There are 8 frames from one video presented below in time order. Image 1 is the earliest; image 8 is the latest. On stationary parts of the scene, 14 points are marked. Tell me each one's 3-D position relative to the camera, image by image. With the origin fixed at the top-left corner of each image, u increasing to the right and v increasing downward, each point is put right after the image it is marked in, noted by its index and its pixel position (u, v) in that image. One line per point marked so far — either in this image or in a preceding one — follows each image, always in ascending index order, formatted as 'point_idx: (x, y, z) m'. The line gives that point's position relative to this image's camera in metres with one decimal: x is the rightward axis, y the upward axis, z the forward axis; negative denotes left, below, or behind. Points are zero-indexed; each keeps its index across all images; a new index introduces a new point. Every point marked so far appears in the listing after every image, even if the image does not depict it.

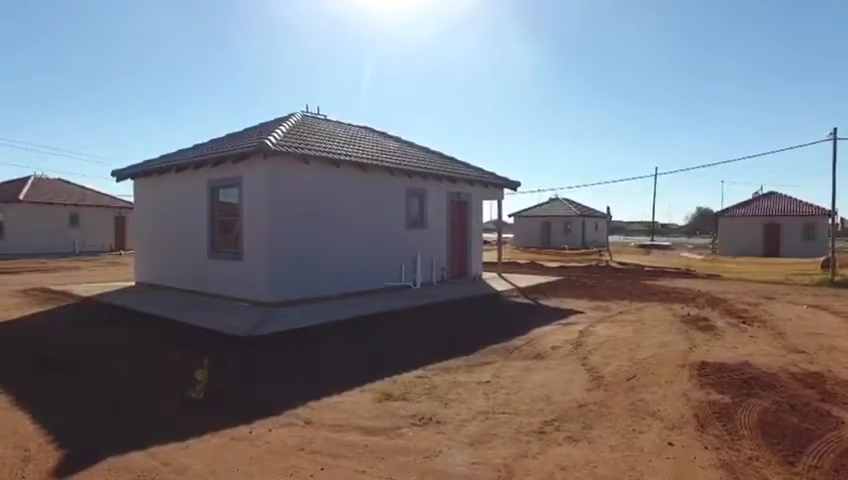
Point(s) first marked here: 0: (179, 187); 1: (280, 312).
0: (-5.6, +1.2, +13.9) m
1: (-2.6, -1.3, +11.1) m
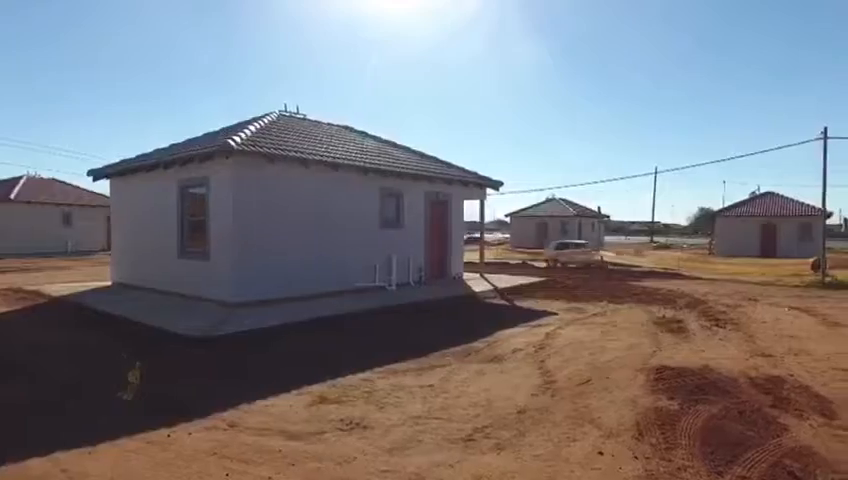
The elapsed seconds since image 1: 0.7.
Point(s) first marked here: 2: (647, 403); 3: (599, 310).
0: (-6.1, +1.2, +13.7) m
1: (-3.2, -1.3, +10.9) m
2: (+2.3, -1.7, +6.3) m
3: (+3.4, -1.4, +12.1) m
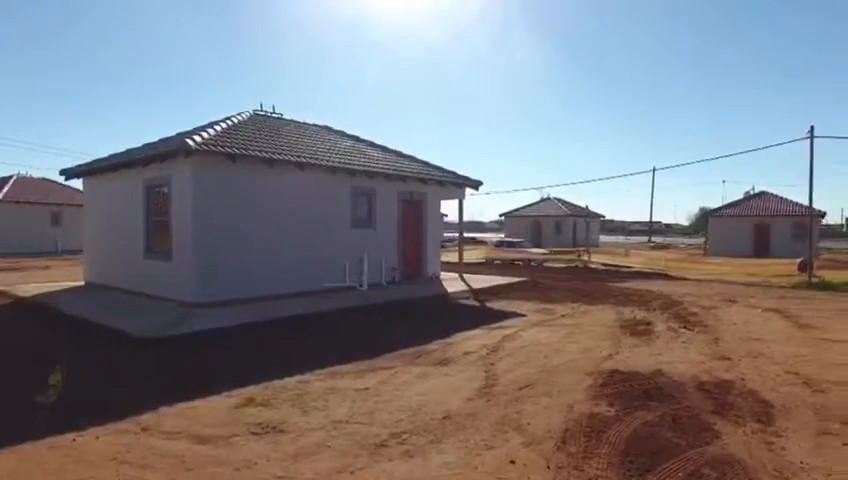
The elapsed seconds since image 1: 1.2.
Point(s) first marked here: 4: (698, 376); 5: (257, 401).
0: (-6.8, +1.2, +13.6) m
1: (-3.9, -1.3, +10.7) m
2: (+1.6, -1.6, +6.0) m
3: (+2.8, -1.4, +11.8) m
4: (+3.2, -1.6, +7.1) m
5: (-1.7, -1.6, +6.2) m
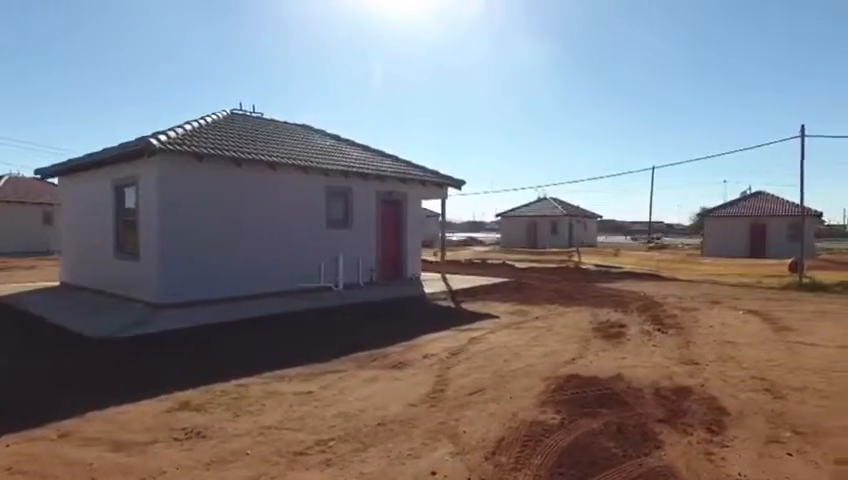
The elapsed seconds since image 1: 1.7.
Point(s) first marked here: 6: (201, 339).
0: (-7.3, +1.2, +13.4) m
1: (-4.4, -1.2, +10.5) m
2: (+1.0, -1.6, +5.7) m
3: (+2.2, -1.4, +11.5) m
4: (+2.6, -1.6, +6.8) m
5: (-2.3, -1.6, +6.0) m
6: (-3.4, -1.5, +9.4) m
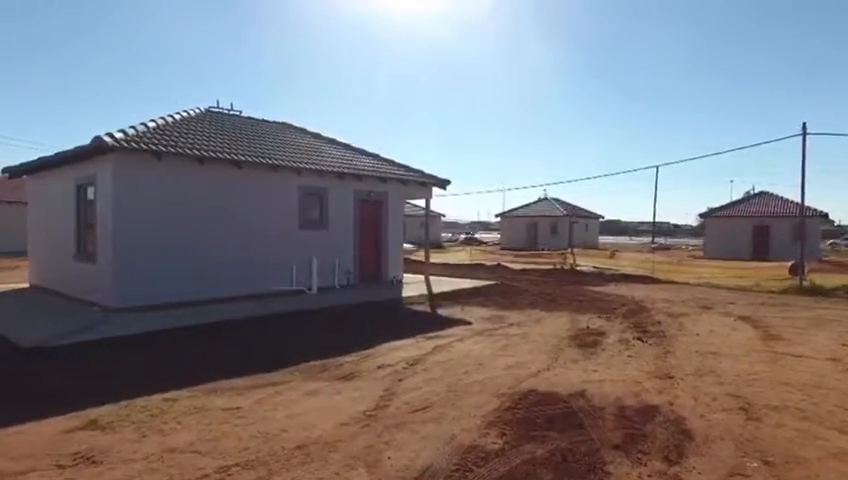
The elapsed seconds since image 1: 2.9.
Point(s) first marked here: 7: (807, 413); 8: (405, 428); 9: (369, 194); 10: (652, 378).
0: (-7.8, +1.2, +12.9) m
1: (-5.0, -1.3, +10.0) m
2: (+0.4, -1.7, +5.1) m
3: (+1.7, -1.4, +10.9) m
4: (+2.0, -1.6, +6.2) m
5: (-2.9, -1.6, +5.4) m
6: (-3.9, -1.5, +8.8) m
7: (+3.4, -1.5, +5.5) m
8: (-0.2, -1.7, +5.4) m
9: (-1.3, +1.1, +14.4) m
10: (+2.6, -1.6, +6.9) m
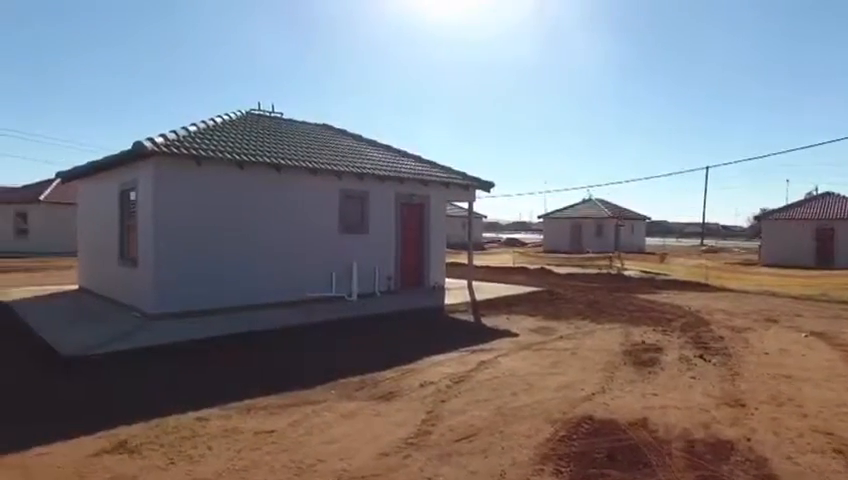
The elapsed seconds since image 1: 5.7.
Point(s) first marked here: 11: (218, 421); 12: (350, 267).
0: (-6.9, +1.1, +12.9) m
1: (-4.3, -1.3, +9.8) m
2: (+0.7, -1.8, +4.6) m
3: (+2.5, -1.5, +10.3) m
4: (+2.4, -1.7, +5.6) m
5: (-2.5, -1.7, +5.1) m
6: (-3.3, -1.6, +8.6) m
7: (+3.8, -1.7, +4.8) m
8: (+0.2, -1.8, +4.9) m
9: (-0.3, +1.0, +14.0) m
10: (+3.0, -1.7, +6.2) m
11: (-2.0, -1.7, +5.8) m
12: (-1.6, -0.6, +12.8) m
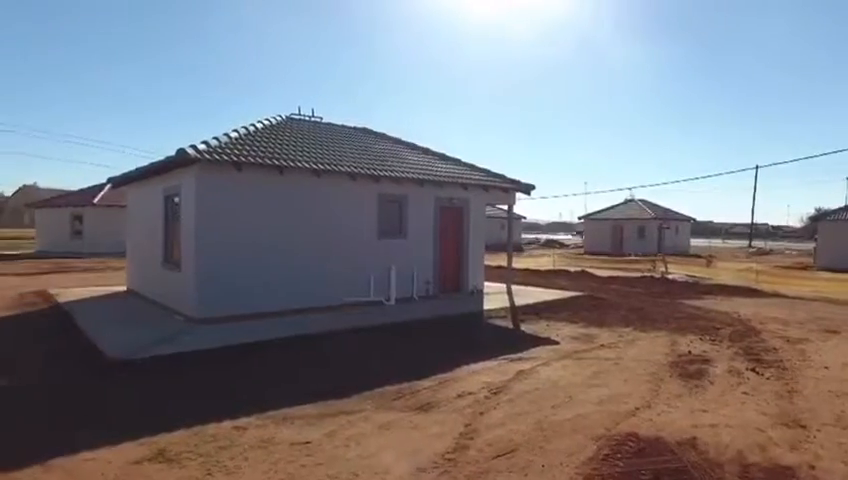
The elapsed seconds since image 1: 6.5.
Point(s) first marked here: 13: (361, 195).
0: (-6.0, +1.0, +13.2) m
1: (-3.7, -1.4, +10.0) m
2: (+1.0, -1.9, +4.5) m
3: (+3.1, -1.6, +10.0) m
4: (+2.8, -1.8, +5.3) m
5: (-2.2, -1.8, +5.2) m
6: (-2.8, -1.7, +8.7) m
7: (+4.1, -1.8, +4.4) m
8: (+0.5, -1.9, +4.8) m
9: (+0.6, +0.9, +13.9) m
10: (+3.4, -1.8, +5.9) m
11: (-1.6, -1.8, +5.8) m
12: (-0.8, -0.7, +12.8) m
13: (-1.3, +0.9, +12.3) m
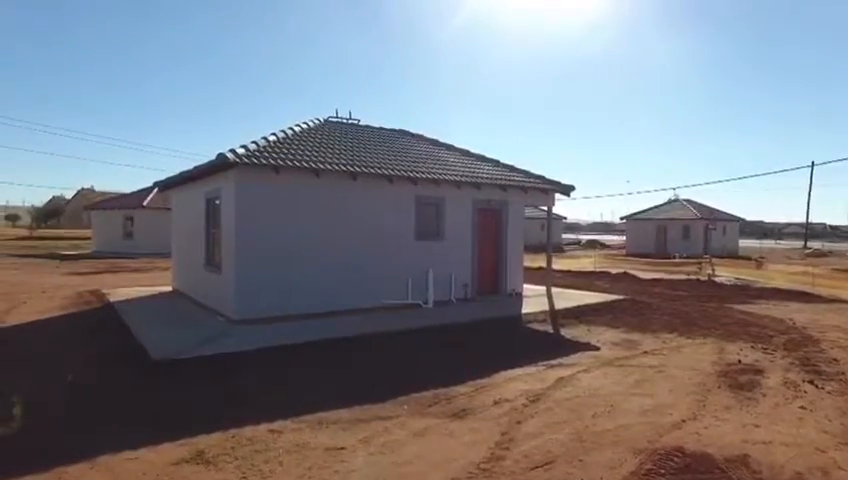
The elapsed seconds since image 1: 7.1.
0: (-5.2, +1.0, +13.5) m
1: (-3.1, -1.5, +10.1) m
2: (+1.2, -1.9, +4.3) m
3: (+3.7, -1.7, +9.7) m
4: (+3.1, -1.9, +5.0) m
5: (-1.9, -1.9, +5.2) m
6: (-2.3, -1.7, +8.8) m
7: (+4.3, -1.8, +4.1) m
8: (+0.8, -1.9, +4.7) m
9: (+1.4, +0.9, +13.7) m
10: (+3.7, -1.8, +5.6) m
11: (-1.3, -1.9, +5.8) m
12: (0.0, -0.7, +12.7) m
13: (-0.5, +0.9, +12.3) m
